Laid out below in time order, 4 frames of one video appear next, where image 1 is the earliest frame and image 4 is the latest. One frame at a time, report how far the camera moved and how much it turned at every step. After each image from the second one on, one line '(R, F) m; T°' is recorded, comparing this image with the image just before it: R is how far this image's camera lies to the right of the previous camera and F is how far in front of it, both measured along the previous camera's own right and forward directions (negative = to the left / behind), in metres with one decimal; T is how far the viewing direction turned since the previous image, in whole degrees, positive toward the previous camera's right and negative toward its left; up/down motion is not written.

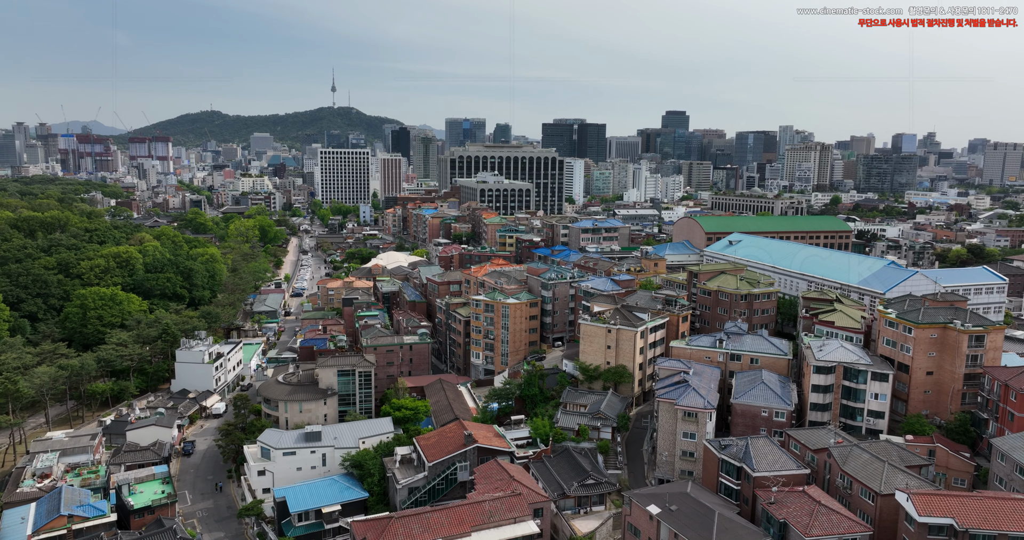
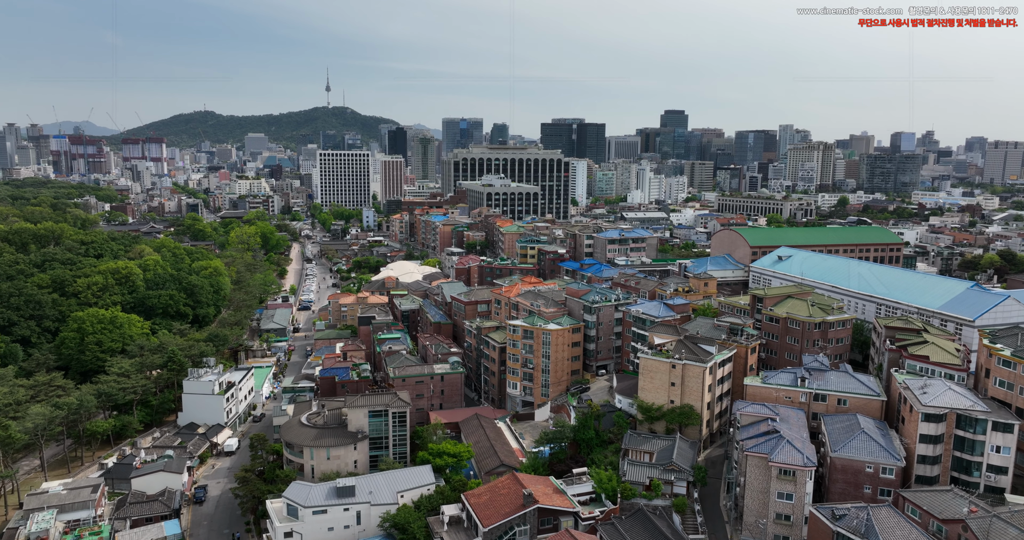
(-2.2, +3.3) m; 0°
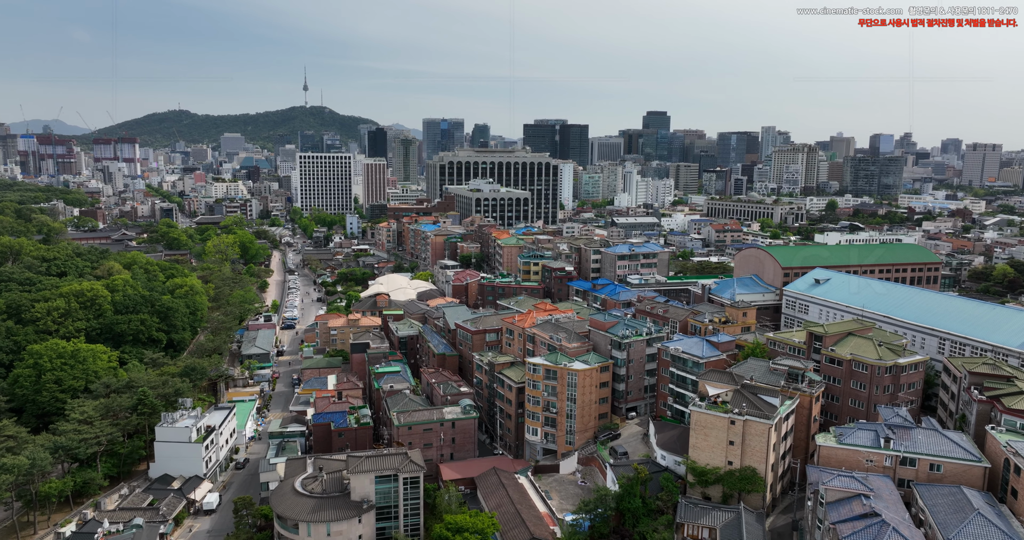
(-1.8, +4.0) m; +2°
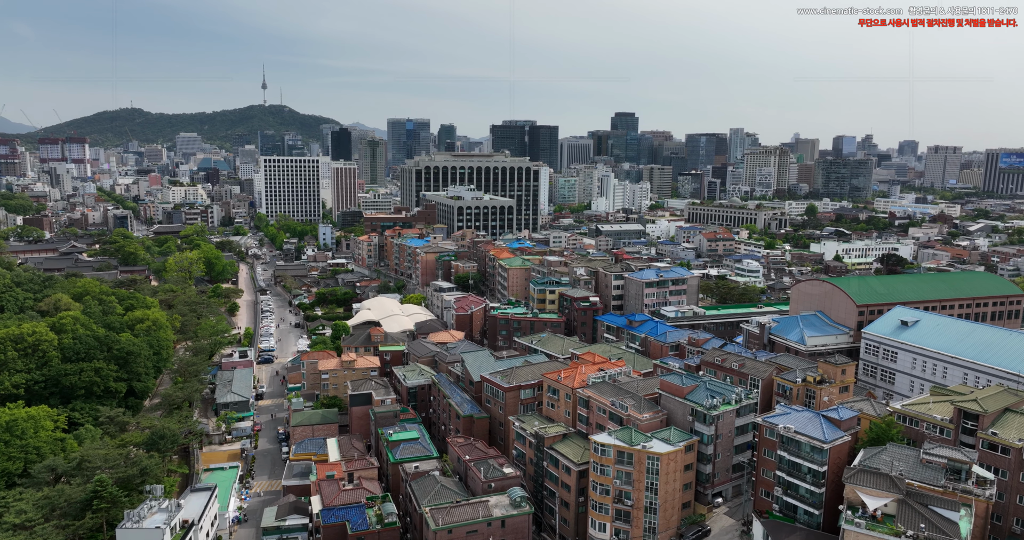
(-3.4, +6.3) m; +3°
